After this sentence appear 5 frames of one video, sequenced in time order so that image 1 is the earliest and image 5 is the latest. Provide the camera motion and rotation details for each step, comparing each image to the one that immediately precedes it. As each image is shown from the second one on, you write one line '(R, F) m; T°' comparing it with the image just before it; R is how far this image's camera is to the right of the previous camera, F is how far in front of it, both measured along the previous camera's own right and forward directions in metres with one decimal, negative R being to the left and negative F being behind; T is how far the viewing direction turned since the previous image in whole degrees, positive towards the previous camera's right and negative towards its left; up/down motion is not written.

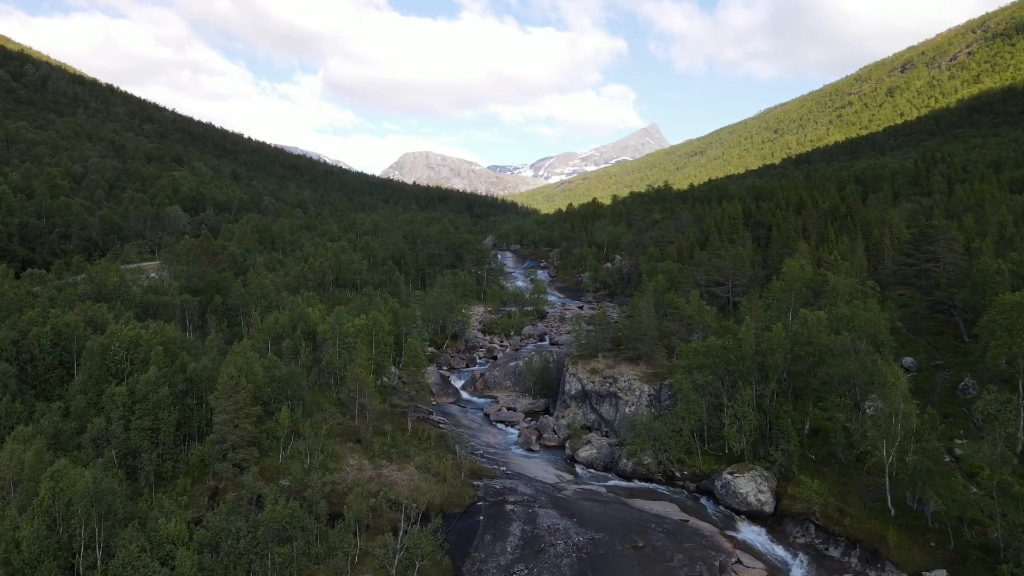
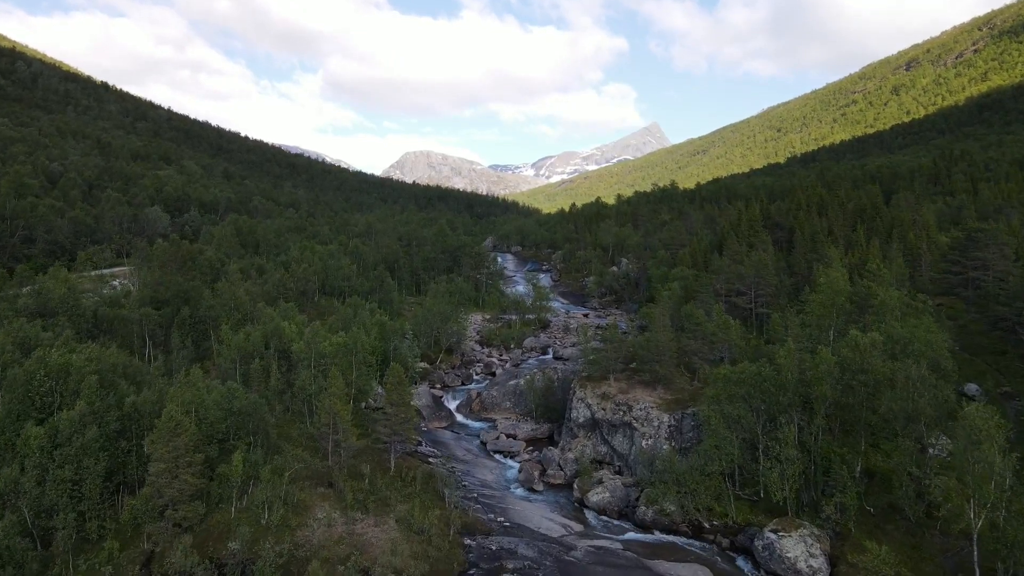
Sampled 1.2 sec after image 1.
(+0.1, +7.9) m; 0°
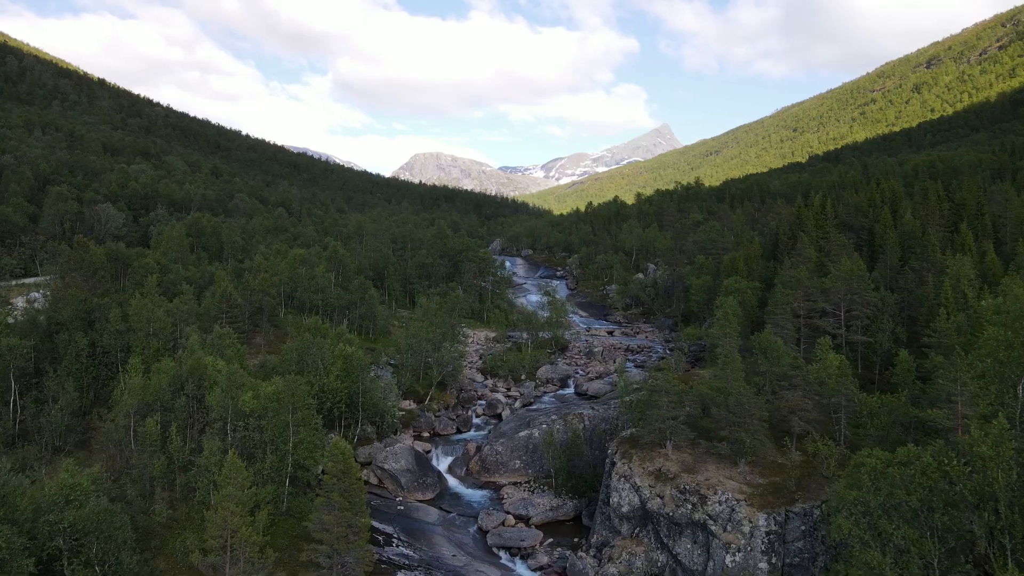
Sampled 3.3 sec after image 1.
(-0.1, +18.4) m; -1°
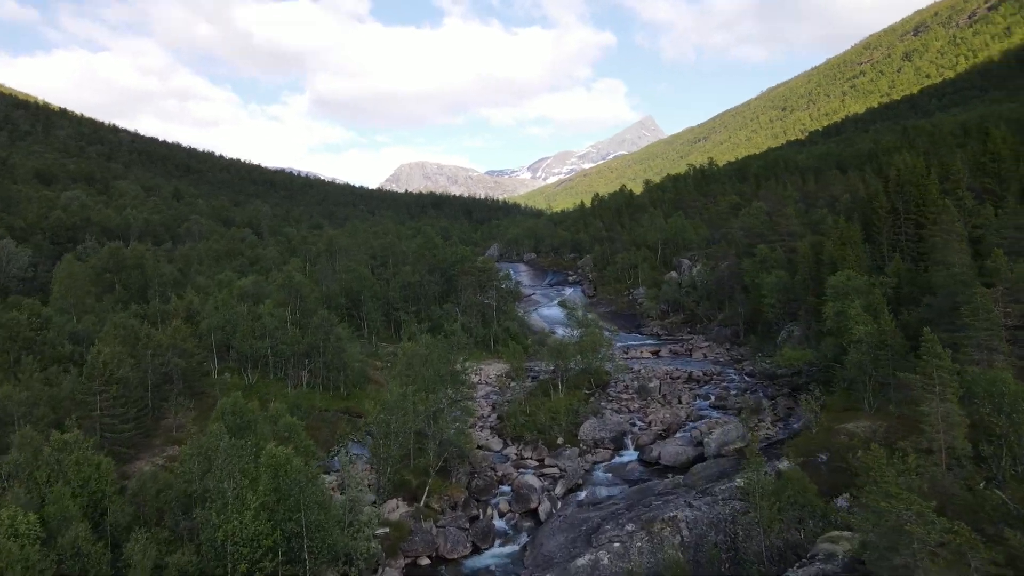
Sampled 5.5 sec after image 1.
(-1.6, +21.6) m; 0°
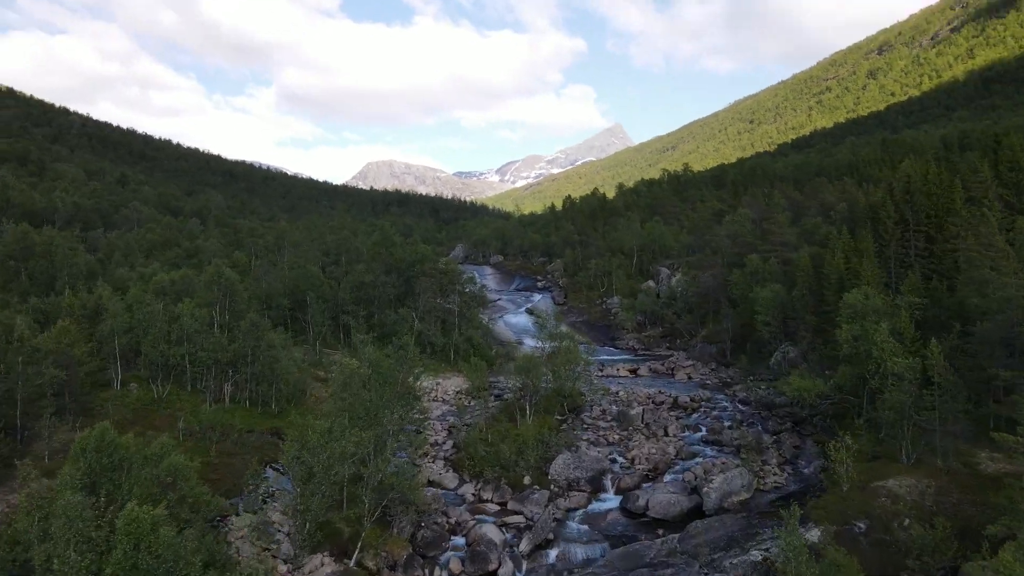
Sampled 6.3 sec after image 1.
(+0.1, +8.1) m; +3°
